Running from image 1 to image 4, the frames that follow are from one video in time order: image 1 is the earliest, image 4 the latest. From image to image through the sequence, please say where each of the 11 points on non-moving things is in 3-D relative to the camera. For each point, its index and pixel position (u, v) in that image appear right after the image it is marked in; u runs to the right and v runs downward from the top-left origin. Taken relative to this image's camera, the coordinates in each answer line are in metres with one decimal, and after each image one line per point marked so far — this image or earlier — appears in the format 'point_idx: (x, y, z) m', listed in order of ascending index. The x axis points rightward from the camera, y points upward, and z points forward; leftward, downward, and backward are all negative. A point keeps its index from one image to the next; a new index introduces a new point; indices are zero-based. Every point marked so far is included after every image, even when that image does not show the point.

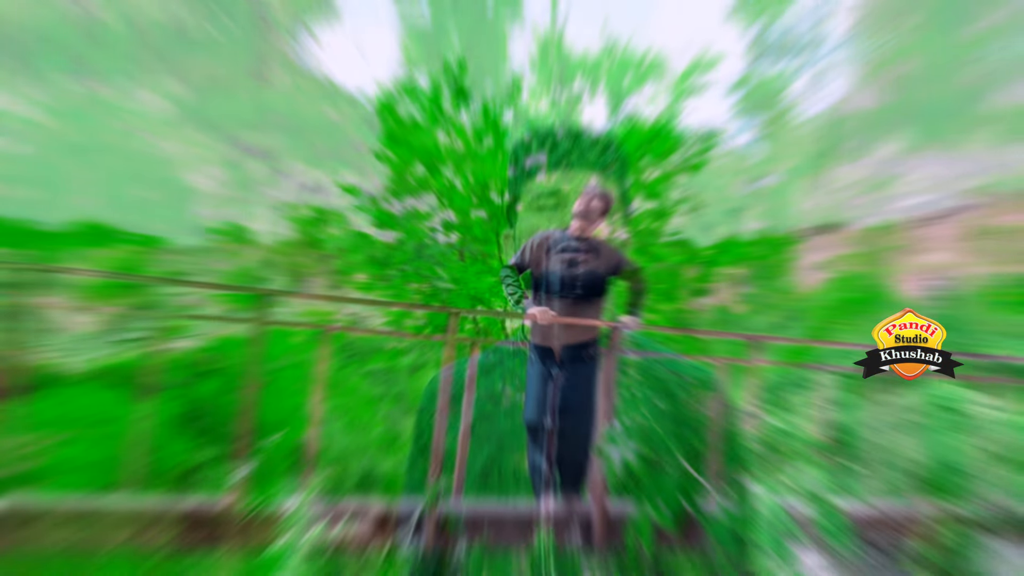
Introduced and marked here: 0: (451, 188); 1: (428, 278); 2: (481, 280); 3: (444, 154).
0: (-0.4, +0.6, +8.2) m
1: (-0.4, +0.2, +7.9) m
2: (-0.2, 0.0, +7.6) m
3: (-0.4, +0.8, +8.2) m
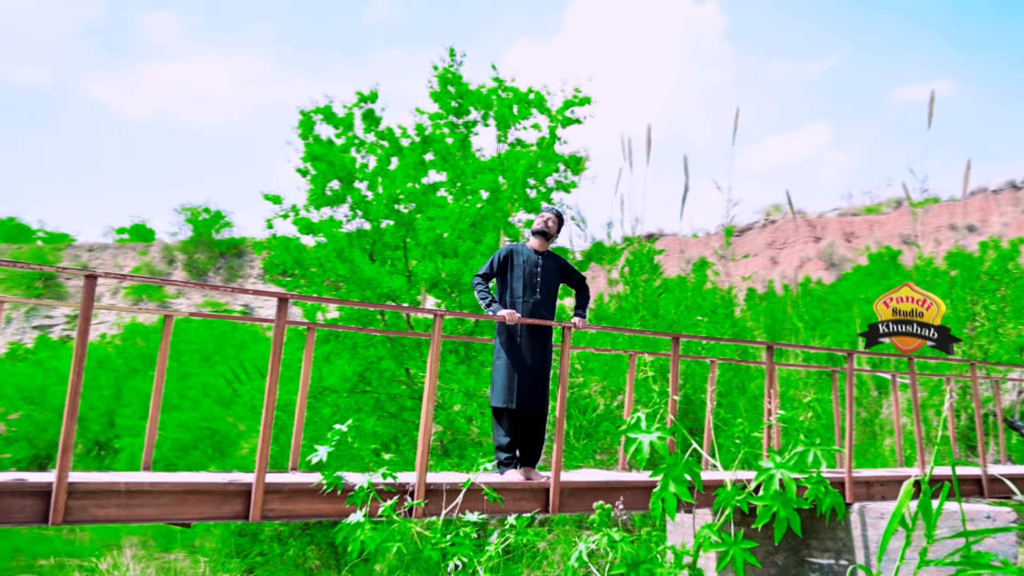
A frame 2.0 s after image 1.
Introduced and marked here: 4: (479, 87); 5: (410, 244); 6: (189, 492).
0: (-1.0, +0.6, +9.5) m
1: (-1.0, +0.2, +9.2) m
2: (-0.8, 0.0, +9.0) m
3: (-1.1, +0.8, +9.6) m
4: (-0.2, +1.4, +9.6) m
5: (-0.7, +0.3, +9.3) m
6: (-1.2, -0.7, +4.9) m
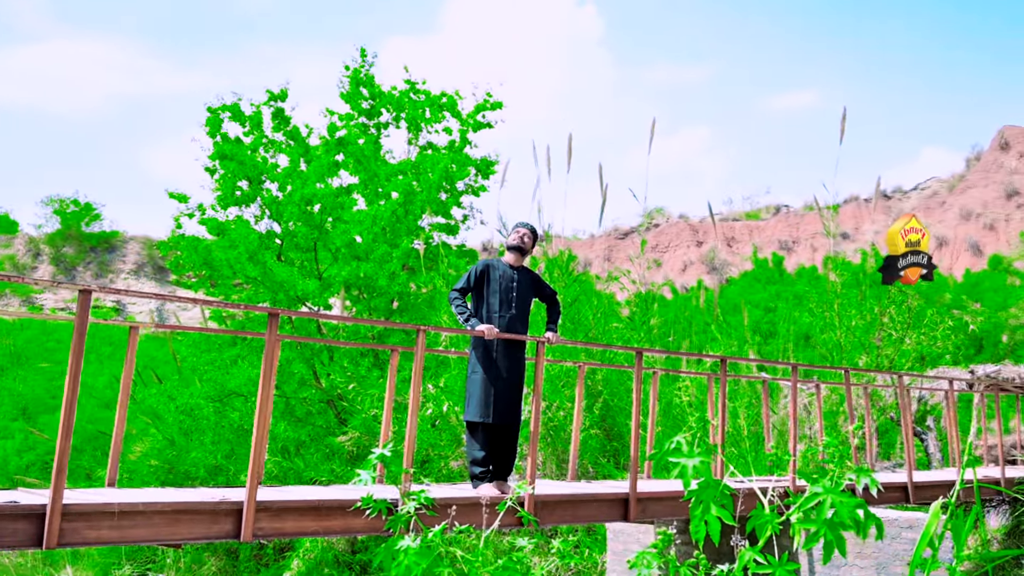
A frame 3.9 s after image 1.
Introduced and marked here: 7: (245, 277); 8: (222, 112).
0: (-1.6, +0.6, +9.4) m
1: (-1.6, +0.2, +9.1) m
2: (-1.4, 0.0, +8.9) m
3: (-1.7, +0.8, +9.4) m
4: (-0.8, +1.4, +9.6) m
5: (-1.3, +0.3, +9.2) m
6: (-1.2, -0.8, +4.8) m
7: (-1.8, +0.1, +9.1) m
8: (-2.0, +1.2, +9.4) m
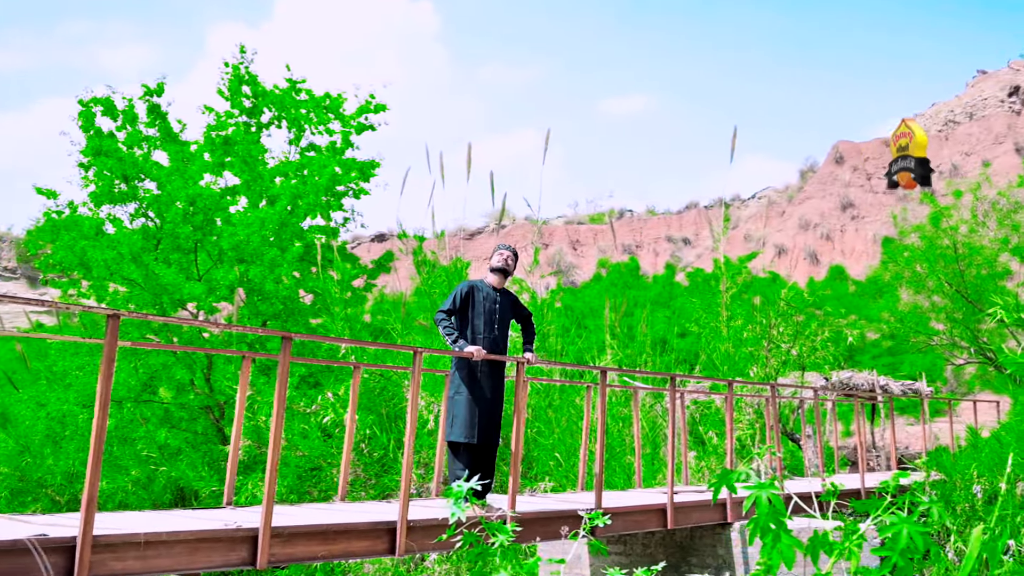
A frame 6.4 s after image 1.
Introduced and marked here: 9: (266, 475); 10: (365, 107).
0: (-2.4, +0.6, +9.0) m
1: (-2.3, +0.2, +8.7) m
2: (-2.1, 0.0, +8.6) m
3: (-2.4, +0.8, +9.0) m
4: (-1.6, +1.4, +9.3) m
5: (-2.0, +0.3, +8.9) m
6: (-1.1, -0.9, +4.6) m
7: (-2.5, +0.1, +8.6) m
8: (-2.7, +1.2, +9.0) m
9: (-0.8, -0.7, +4.7) m
10: (-1.0, +1.3, +9.5) m
